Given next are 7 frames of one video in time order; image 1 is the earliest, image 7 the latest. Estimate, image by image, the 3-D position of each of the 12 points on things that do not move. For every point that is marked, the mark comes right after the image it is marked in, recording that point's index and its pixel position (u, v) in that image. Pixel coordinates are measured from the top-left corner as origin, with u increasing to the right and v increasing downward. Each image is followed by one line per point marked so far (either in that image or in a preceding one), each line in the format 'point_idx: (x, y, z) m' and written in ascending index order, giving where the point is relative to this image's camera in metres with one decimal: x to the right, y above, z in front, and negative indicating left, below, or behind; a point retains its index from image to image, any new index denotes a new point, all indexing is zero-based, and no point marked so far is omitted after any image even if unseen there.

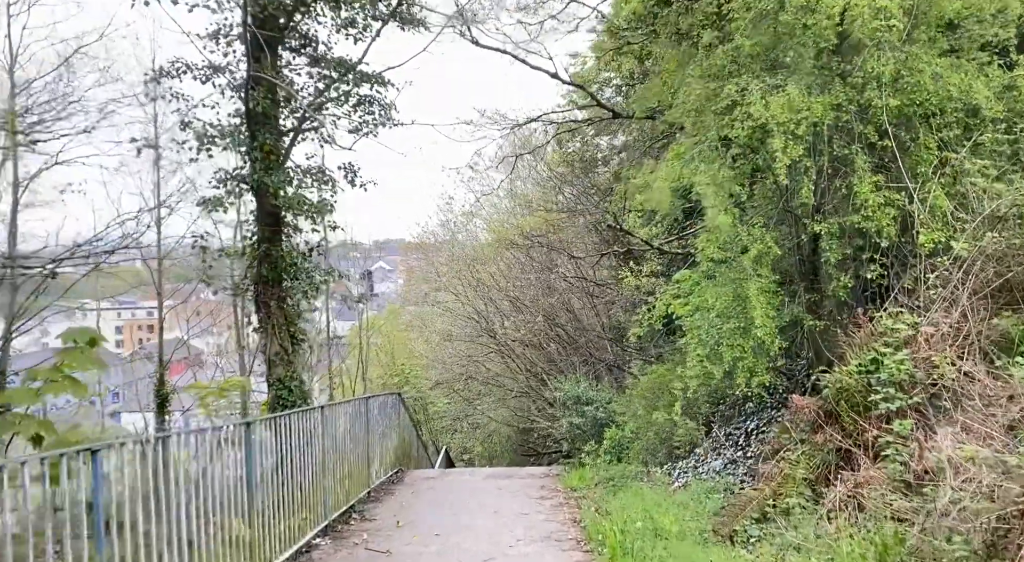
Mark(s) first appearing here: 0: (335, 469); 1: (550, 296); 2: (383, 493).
0: (-1.8, -1.8, +9.0) m
1: (+0.7, -0.3, +18.3) m
2: (-1.5, -2.4, +10.3) m
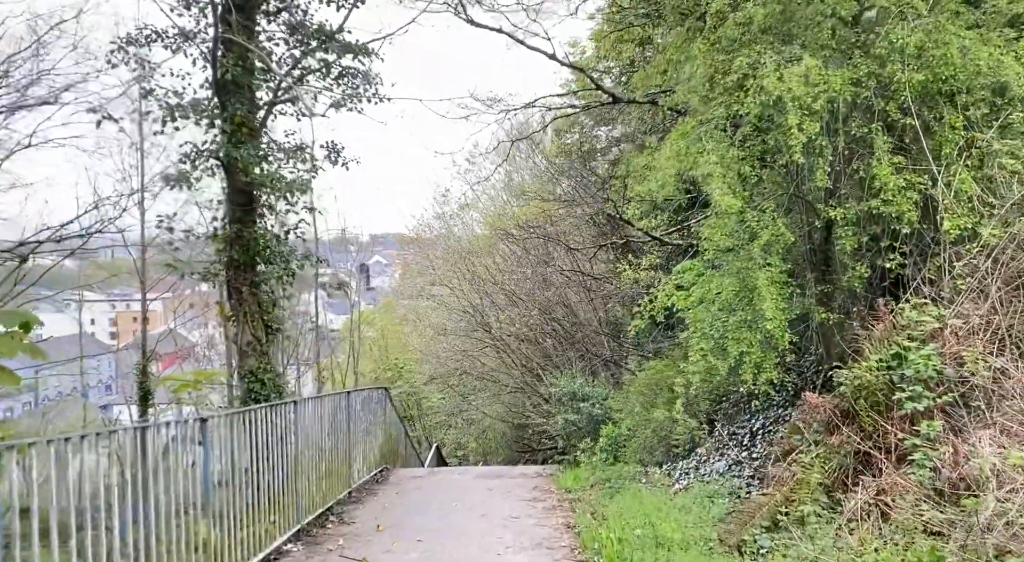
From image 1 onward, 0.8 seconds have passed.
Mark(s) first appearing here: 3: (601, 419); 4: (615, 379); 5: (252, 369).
0: (-1.9, -1.7, +8.4) m
1: (+0.6, -0.2, +17.7) m
2: (-1.6, -2.3, +9.8) m
3: (+1.4, -2.2, +14.8) m
4: (+1.8, -1.8, +16.7) m
5: (-2.5, -0.8, +8.5) m
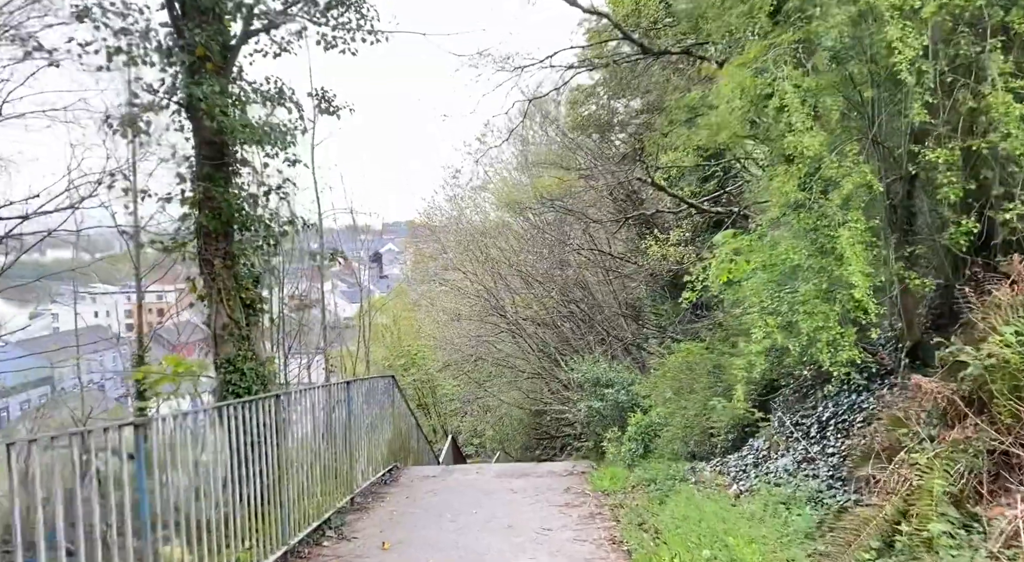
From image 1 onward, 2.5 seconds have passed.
0: (-1.6, -1.5, +7.2) m
1: (+1.0, +0.2, +16.4) m
2: (-1.3, -2.0, +8.5) m
3: (+1.7, -1.9, +13.5) m
4: (+2.1, -1.4, +15.4) m
5: (-2.2, -0.6, +7.2) m
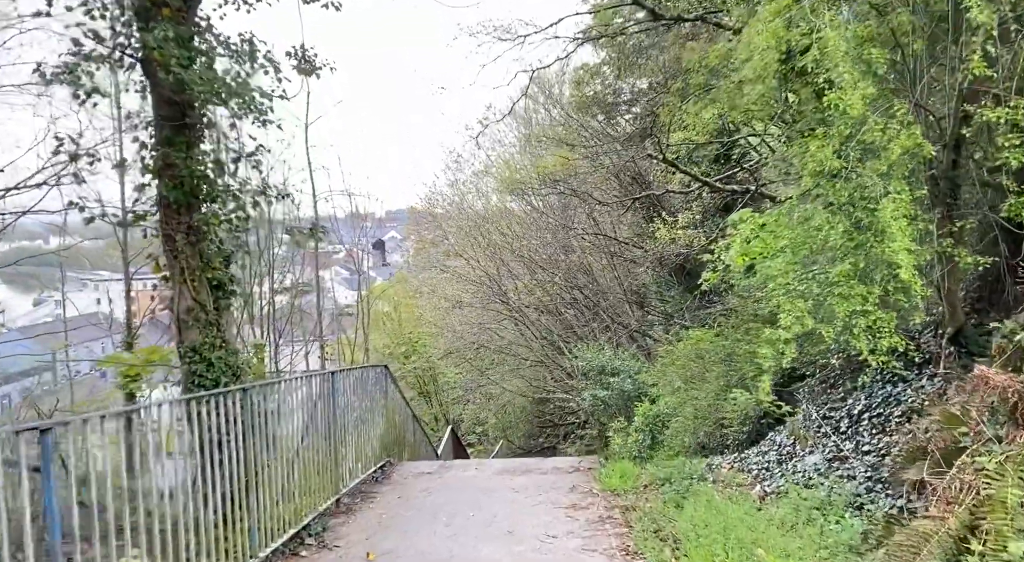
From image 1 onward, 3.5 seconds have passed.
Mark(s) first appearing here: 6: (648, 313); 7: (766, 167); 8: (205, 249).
0: (-1.6, -1.3, +6.5) m
1: (+1.0, +0.5, +15.6) m
2: (-1.3, -1.9, +7.8) m
3: (+1.7, -1.6, +12.8) m
4: (+2.2, -1.1, +14.7) m
5: (-2.2, -0.5, +6.5) m
6: (+2.2, -0.5, +14.8) m
7: (+2.6, +1.1, +9.2) m
8: (-2.2, +0.2, +6.6) m
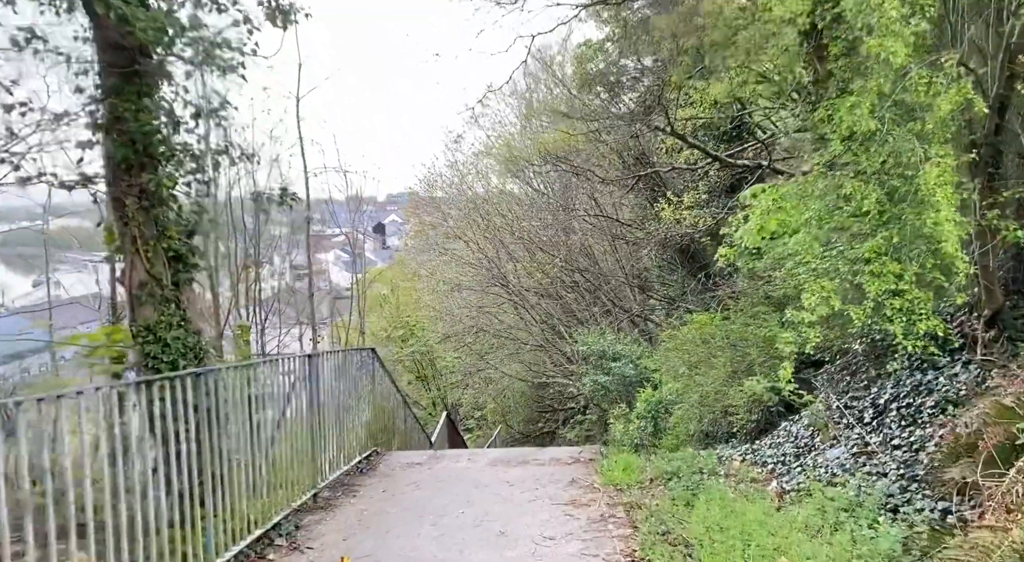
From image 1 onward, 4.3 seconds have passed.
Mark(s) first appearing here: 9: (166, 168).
0: (-1.7, -1.2, +5.9) m
1: (+1.0, +0.8, +15.0) m
2: (-1.3, -1.7, +7.2) m
3: (+1.7, -1.4, +12.2) m
4: (+2.1, -0.8, +14.1) m
5: (-2.3, -0.3, +5.9) m
6: (+2.1, -0.3, +14.2) m
7: (+2.6, +1.3, +8.6) m
8: (-2.2, +0.4, +6.0) m
9: (-2.2, +0.7, +6.0) m
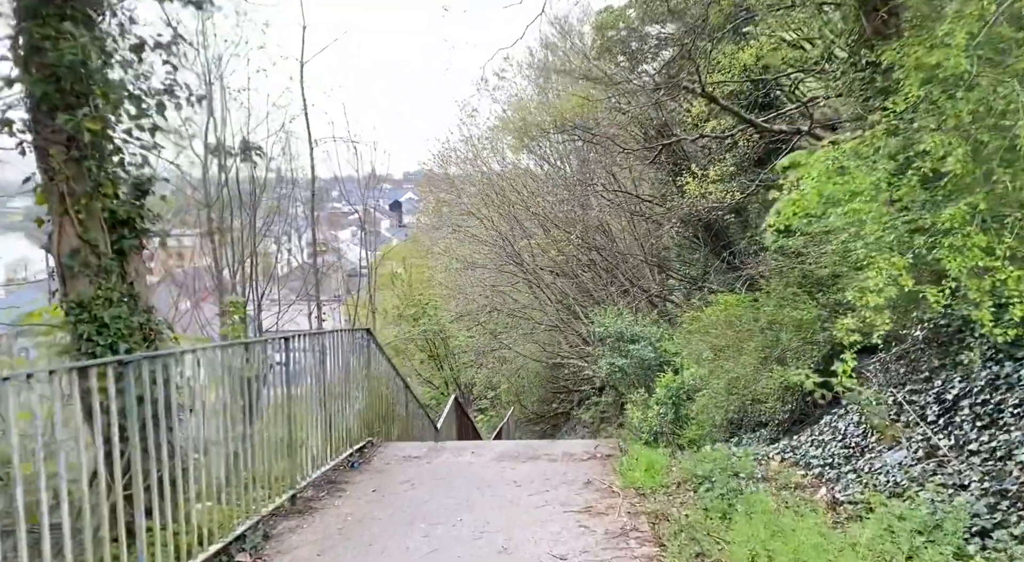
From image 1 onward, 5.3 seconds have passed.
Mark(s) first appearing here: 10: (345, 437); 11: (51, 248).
0: (-1.6, -1.0, +5.0) m
1: (+1.2, +1.2, +14.1) m
2: (-1.3, -1.5, +6.4) m
3: (+1.8, -1.1, +11.3) m
4: (+2.3, -0.5, +13.2) m
5: (-2.2, -0.1, +5.0) m
6: (+2.3, +0.1, +13.3) m
7: (+2.7, +1.5, +7.6) m
8: (-2.2, +0.6, +5.1) m
9: (-2.2, +0.9, +5.1) m
10: (-1.3, -1.2, +7.2) m
11: (-2.4, +0.2, +5.1) m
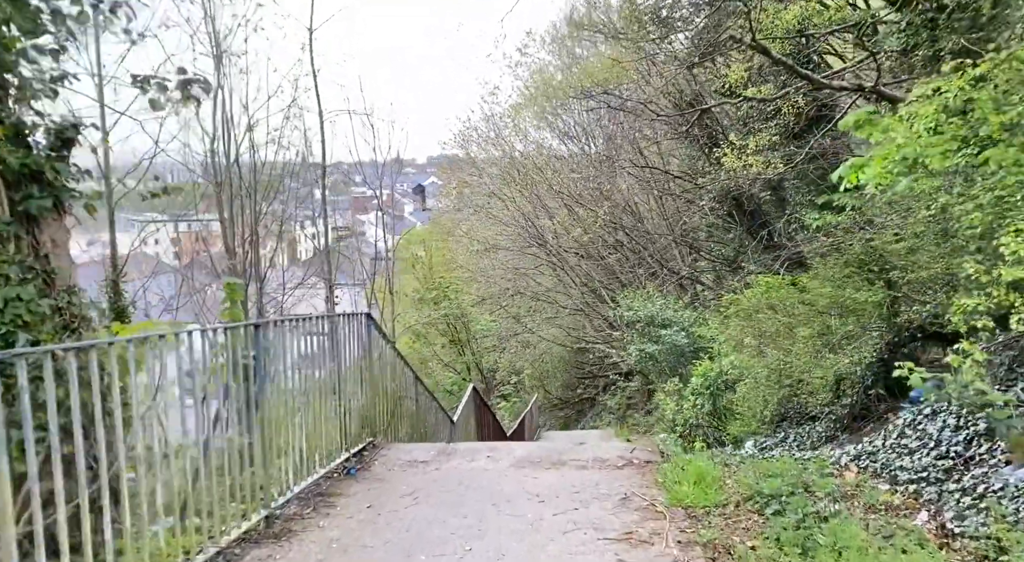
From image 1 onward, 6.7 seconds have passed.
0: (-1.6, -0.9, +4.0) m
1: (+1.5, +1.4, +12.9) m
2: (-1.1, -1.3, +5.4) m
3: (+2.1, -0.8, +10.2) m
4: (+2.6, -0.2, +12.0) m
5: (-2.1, 0.0, +4.0) m
6: (+2.6, +0.3, +12.2) m
7: (+2.8, +1.7, +6.5) m
8: (-2.1, +0.7, +4.1) m
9: (-2.1, +1.0, +4.1) m
10: (-1.2, -1.1, +6.2) m
11: (-2.3, +0.3, +4.1) m
